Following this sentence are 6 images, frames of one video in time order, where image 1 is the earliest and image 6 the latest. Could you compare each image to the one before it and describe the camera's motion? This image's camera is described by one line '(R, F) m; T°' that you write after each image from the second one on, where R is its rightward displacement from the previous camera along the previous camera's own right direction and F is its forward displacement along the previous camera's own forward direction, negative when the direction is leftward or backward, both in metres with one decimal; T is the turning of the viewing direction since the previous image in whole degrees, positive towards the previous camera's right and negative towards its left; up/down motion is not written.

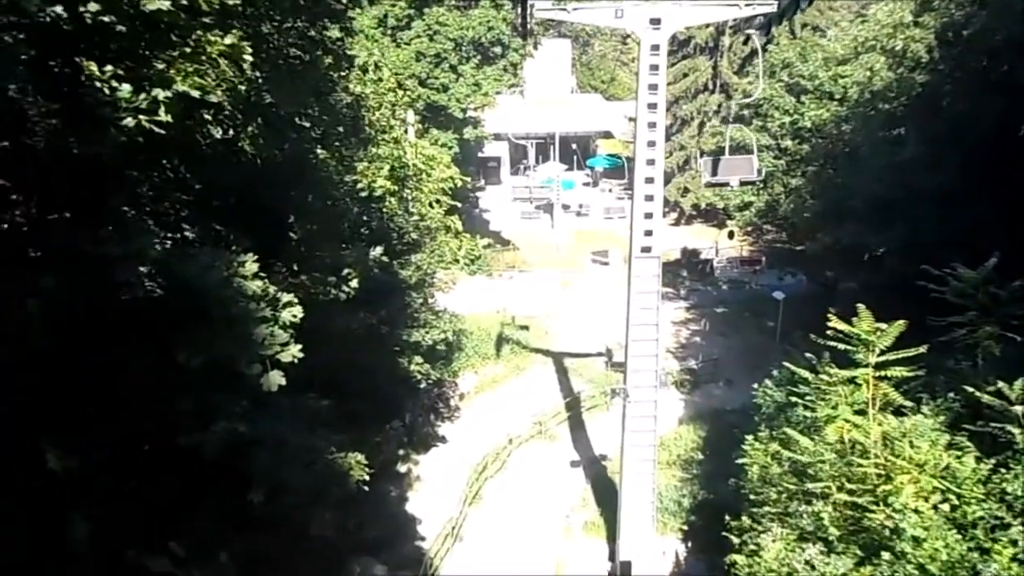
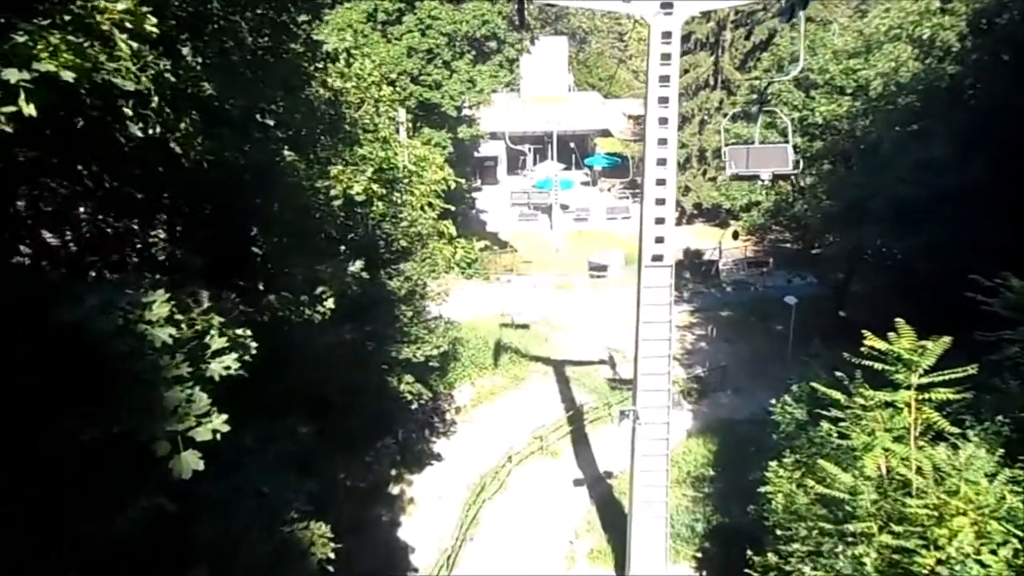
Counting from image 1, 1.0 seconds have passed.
(0.0, +1.0) m; 0°
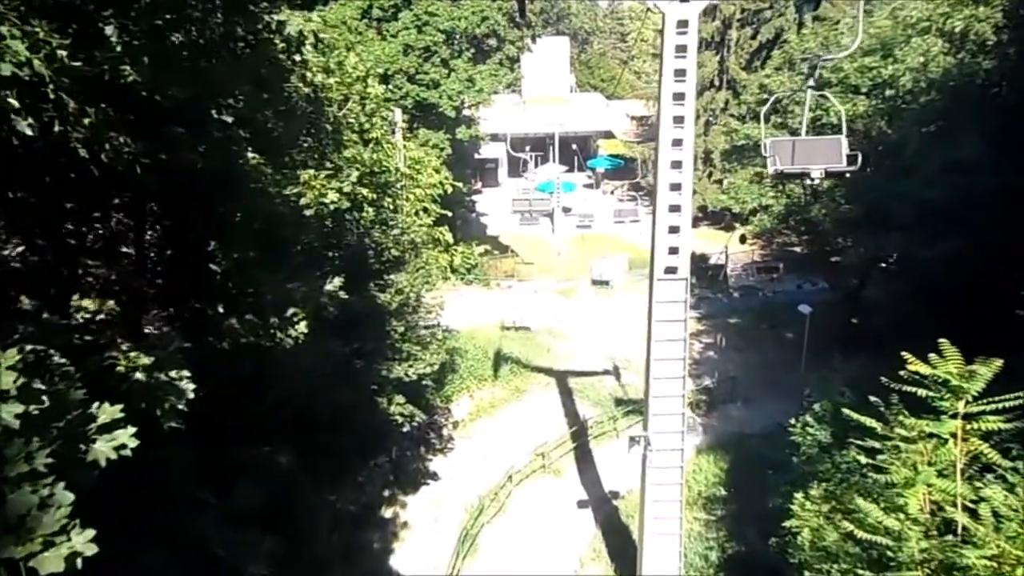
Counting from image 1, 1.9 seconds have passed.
(0.0, +0.9) m; 0°
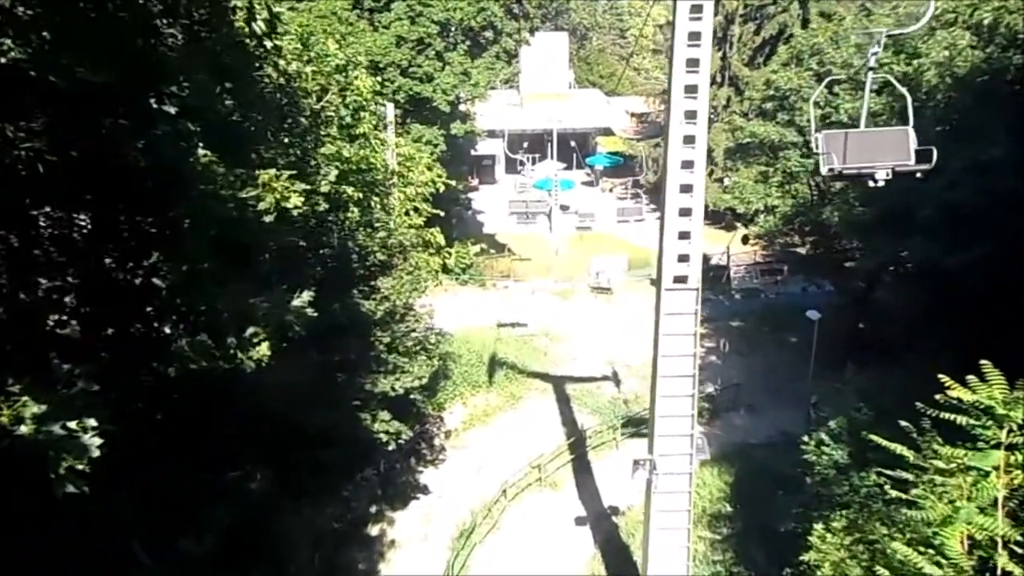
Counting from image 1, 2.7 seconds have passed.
(0.0, +0.8) m; 0°
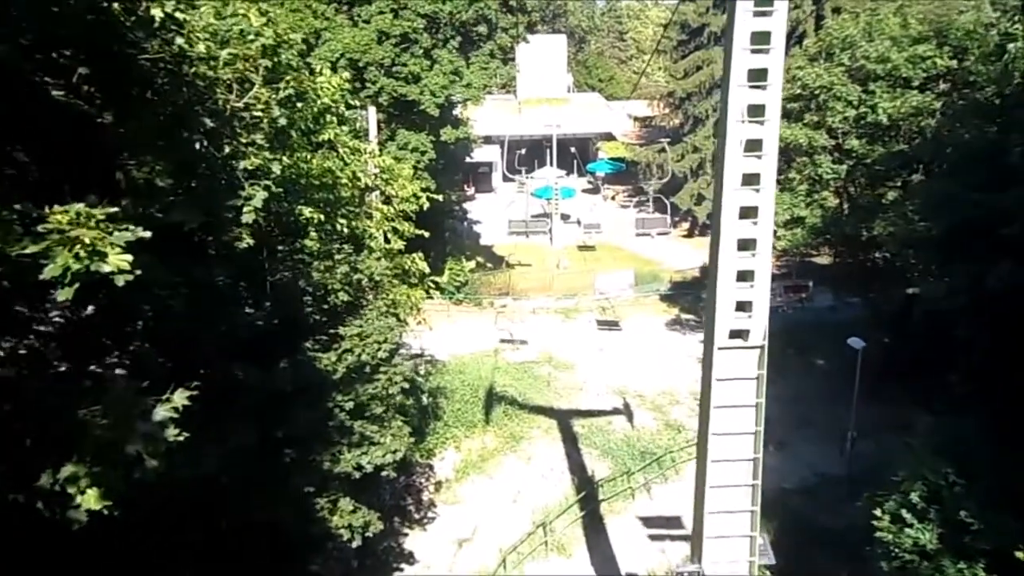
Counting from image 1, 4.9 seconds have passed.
(0.0, +2.2) m; 0°
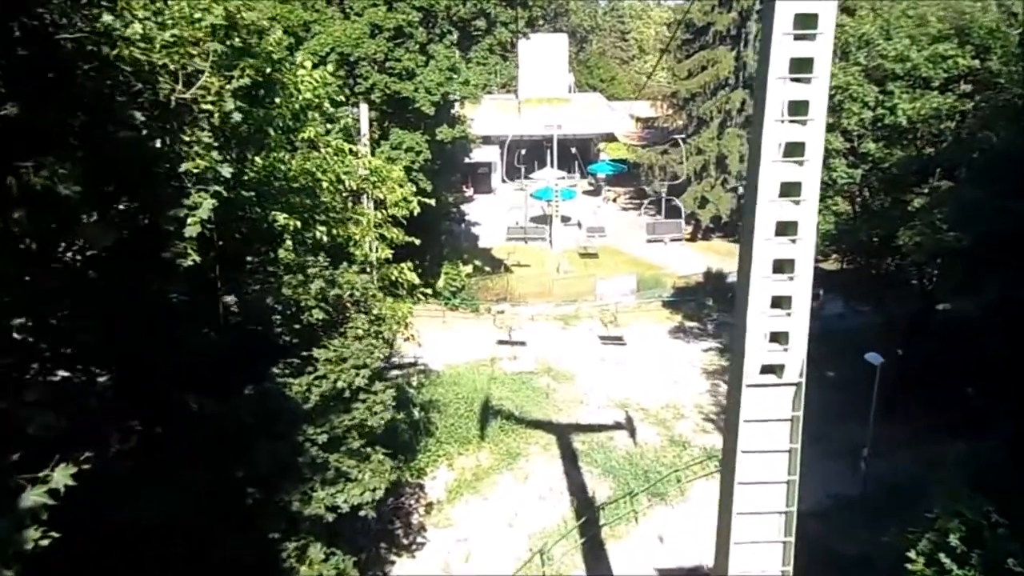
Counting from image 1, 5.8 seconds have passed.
(0.0, +0.9) m; 0°
